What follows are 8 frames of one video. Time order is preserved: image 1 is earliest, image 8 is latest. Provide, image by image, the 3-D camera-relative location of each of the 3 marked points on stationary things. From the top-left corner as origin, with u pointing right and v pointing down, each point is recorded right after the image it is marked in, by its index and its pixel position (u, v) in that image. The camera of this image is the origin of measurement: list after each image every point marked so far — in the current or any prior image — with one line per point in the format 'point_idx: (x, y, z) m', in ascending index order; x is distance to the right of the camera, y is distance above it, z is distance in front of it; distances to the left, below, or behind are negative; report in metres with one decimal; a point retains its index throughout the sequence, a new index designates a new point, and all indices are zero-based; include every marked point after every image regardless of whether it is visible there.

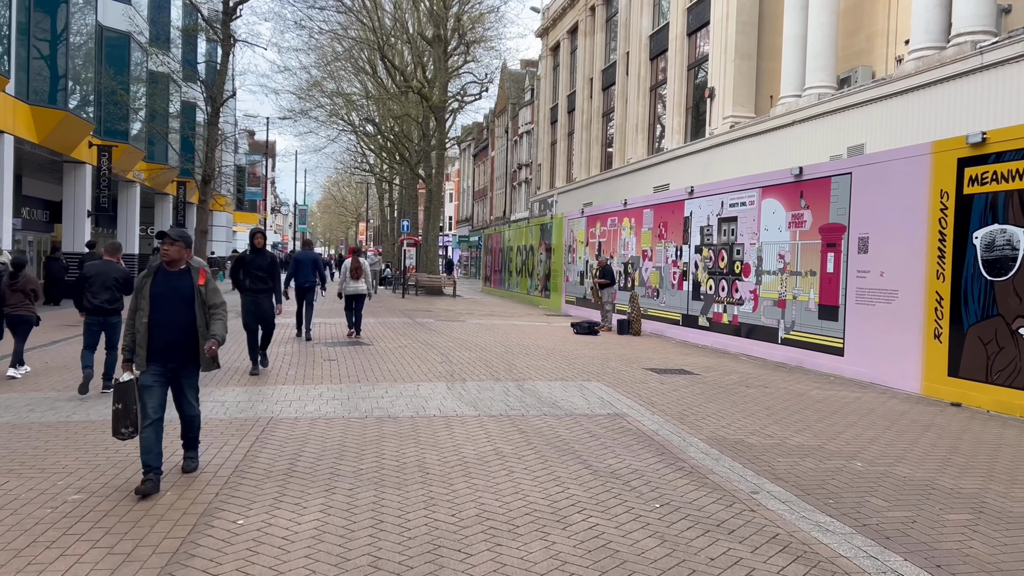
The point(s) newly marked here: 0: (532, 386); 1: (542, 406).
0: (+0.3, -1.1, +9.7) m
1: (+0.3, -1.2, +8.4) m
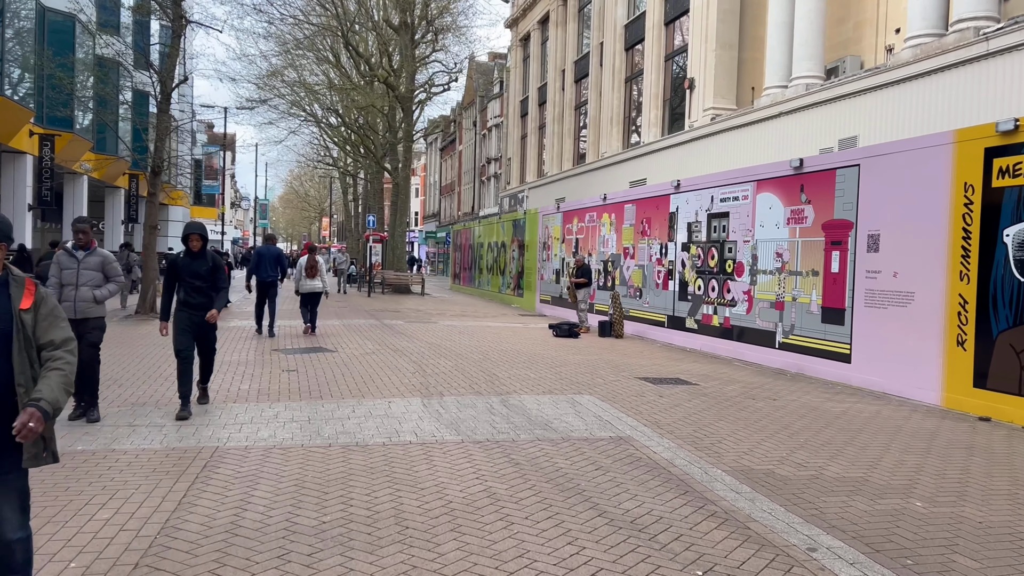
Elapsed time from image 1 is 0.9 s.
0: (+0.1, -1.2, +8.6) m
1: (+0.2, -1.2, +7.3) m
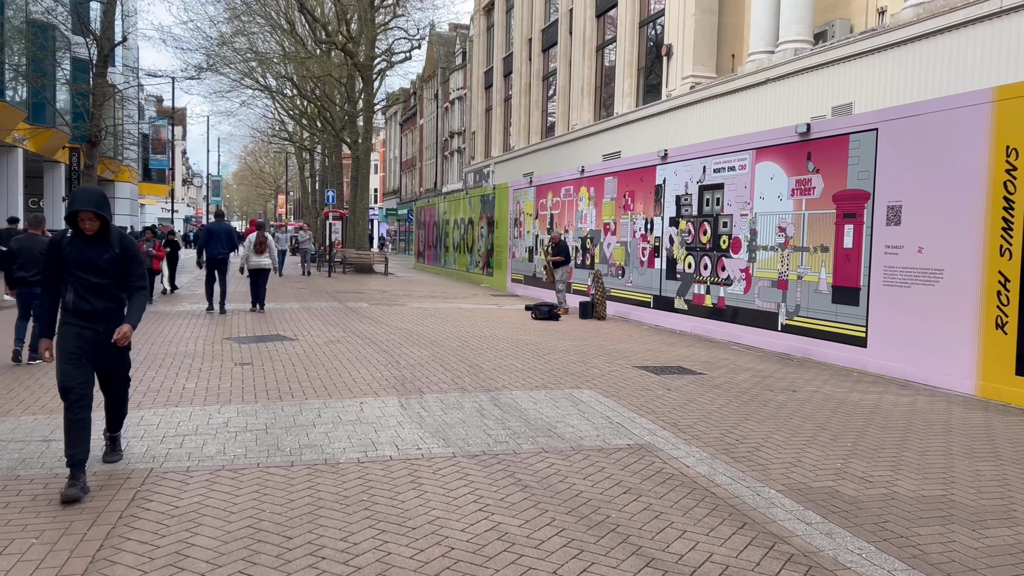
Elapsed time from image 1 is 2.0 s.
0: (0.0, -1.0, +7.5) m
1: (+0.2, -1.1, +6.2) m
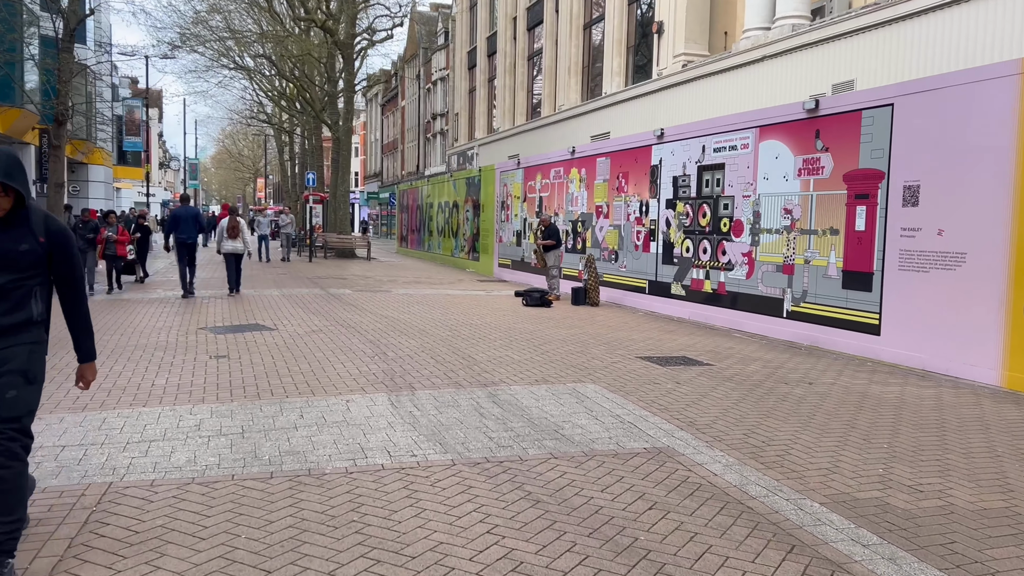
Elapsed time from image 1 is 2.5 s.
0: (0.0, -0.9, +6.9) m
1: (+0.2, -1.0, +5.6) m
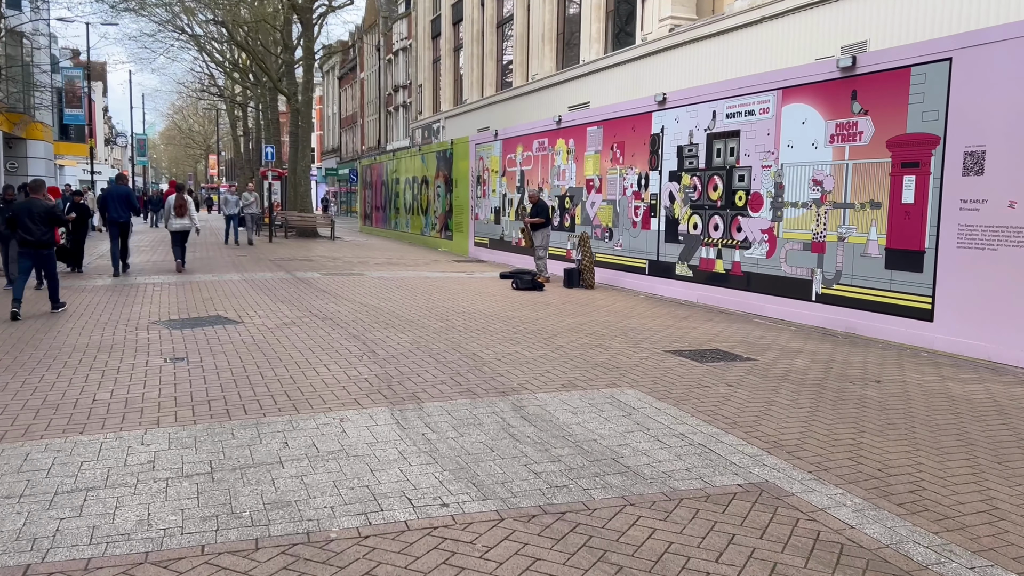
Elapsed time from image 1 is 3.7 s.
0: (+0.2, -0.8, +5.6) m
1: (+0.5, -1.0, +4.4) m
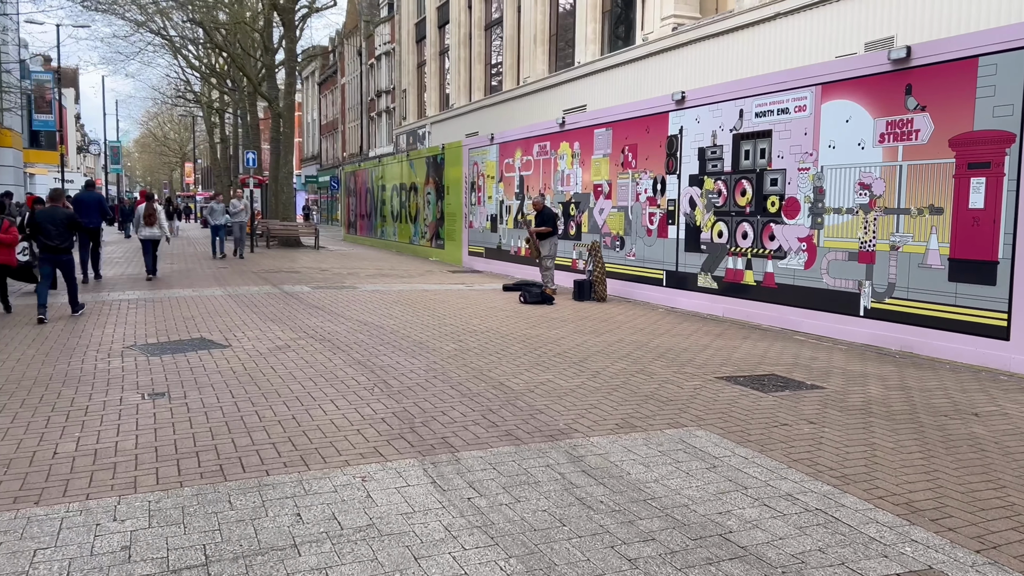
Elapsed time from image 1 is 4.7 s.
0: (+0.5, -1.0, +4.7) m
1: (+0.8, -1.1, +3.4) m
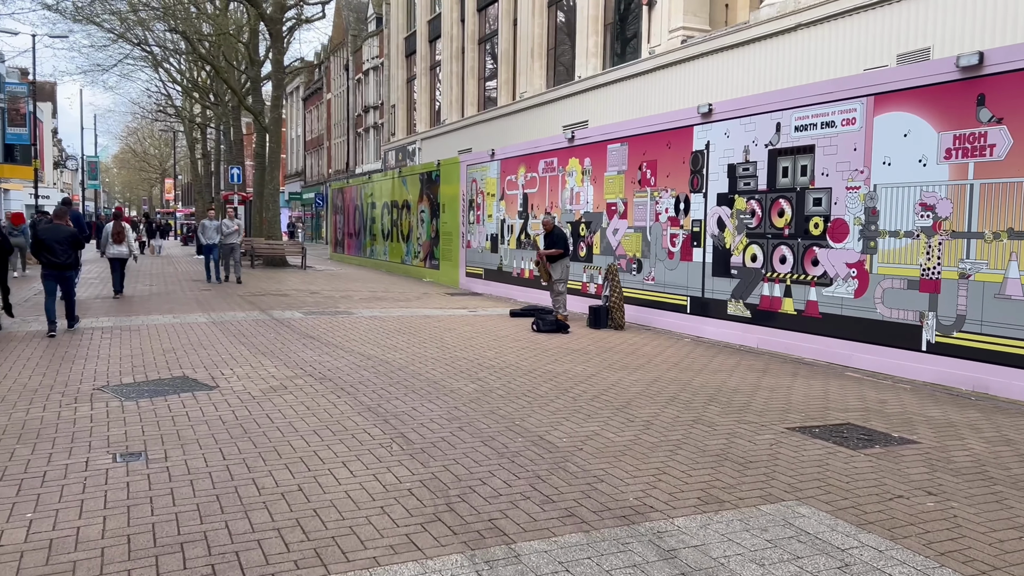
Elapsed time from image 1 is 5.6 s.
0: (+0.8, -1.2, +3.7) m
1: (+1.2, -1.3, +2.4) m
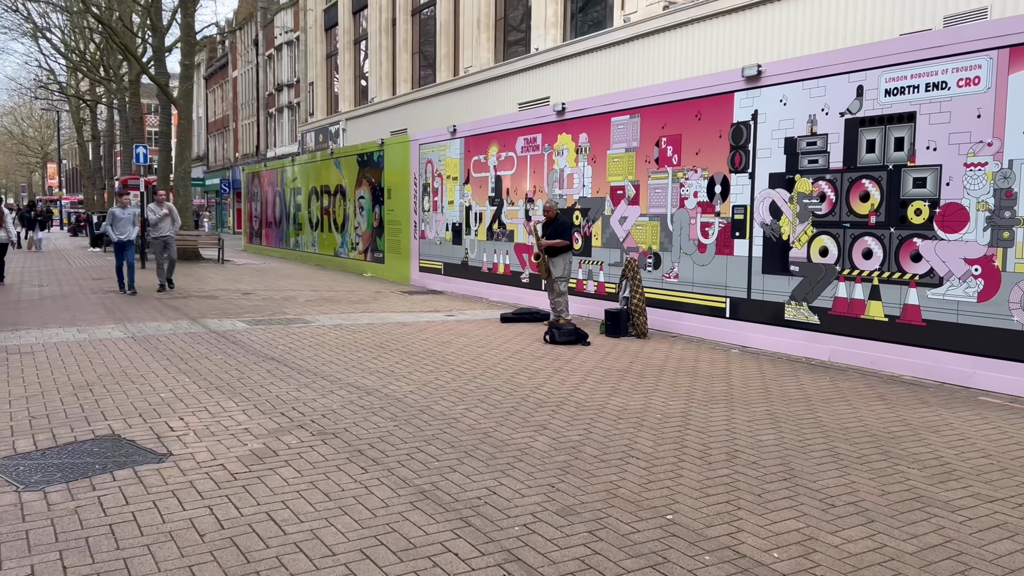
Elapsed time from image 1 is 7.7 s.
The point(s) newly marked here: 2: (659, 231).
0: (+1.8, -1.3, +1.7) m
1: (+2.3, -1.4, +0.5) m
2: (+1.9, +0.7, +10.4) m
